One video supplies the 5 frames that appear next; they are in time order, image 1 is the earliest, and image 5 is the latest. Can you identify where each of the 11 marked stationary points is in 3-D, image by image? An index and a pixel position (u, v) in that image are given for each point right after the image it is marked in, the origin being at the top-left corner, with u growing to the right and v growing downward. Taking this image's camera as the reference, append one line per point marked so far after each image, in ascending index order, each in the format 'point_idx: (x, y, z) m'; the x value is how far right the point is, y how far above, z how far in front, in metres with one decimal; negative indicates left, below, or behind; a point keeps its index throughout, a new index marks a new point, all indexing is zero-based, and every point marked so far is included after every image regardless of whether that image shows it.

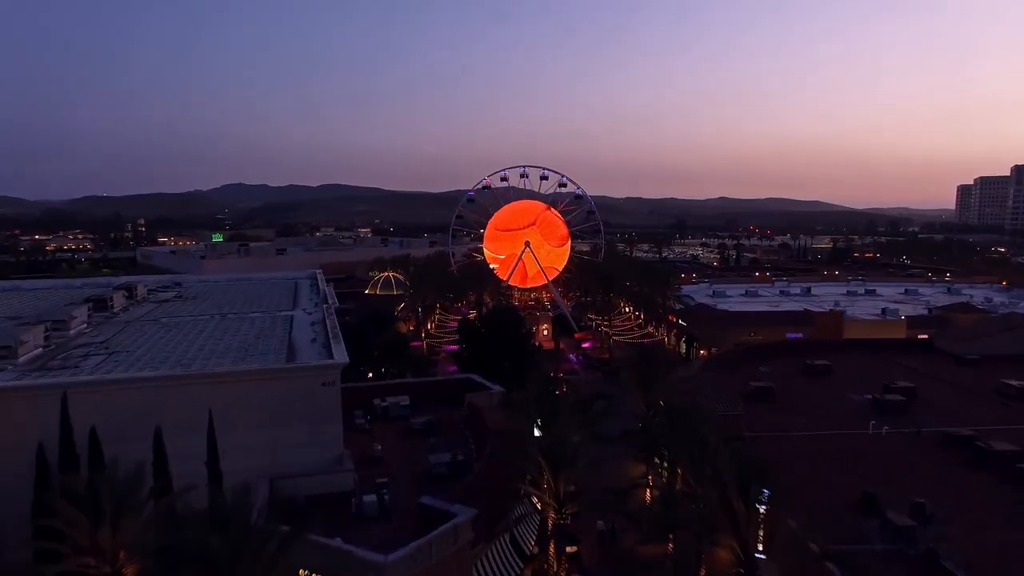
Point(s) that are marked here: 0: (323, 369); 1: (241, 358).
0: (-6.5, -2.9, +16.5) m
1: (-10.9, -2.8, +19.0) m
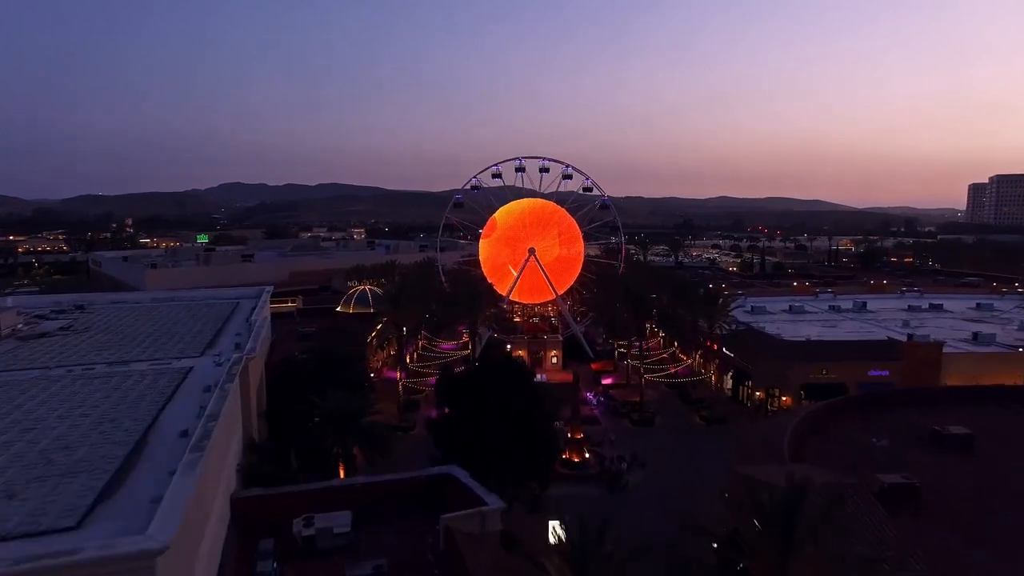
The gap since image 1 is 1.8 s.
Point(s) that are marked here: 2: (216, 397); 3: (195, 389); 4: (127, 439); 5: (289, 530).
0: (-6.4, -4.4, +7.7) m
1: (-10.7, -4.3, +10.2) m
2: (-9.0, -3.3, +14.5) m
3: (-10.9, -3.4, +16.3) m
4: (-10.3, -4.0, +12.8) m
5: (-6.6, -7.2, +14.2) m
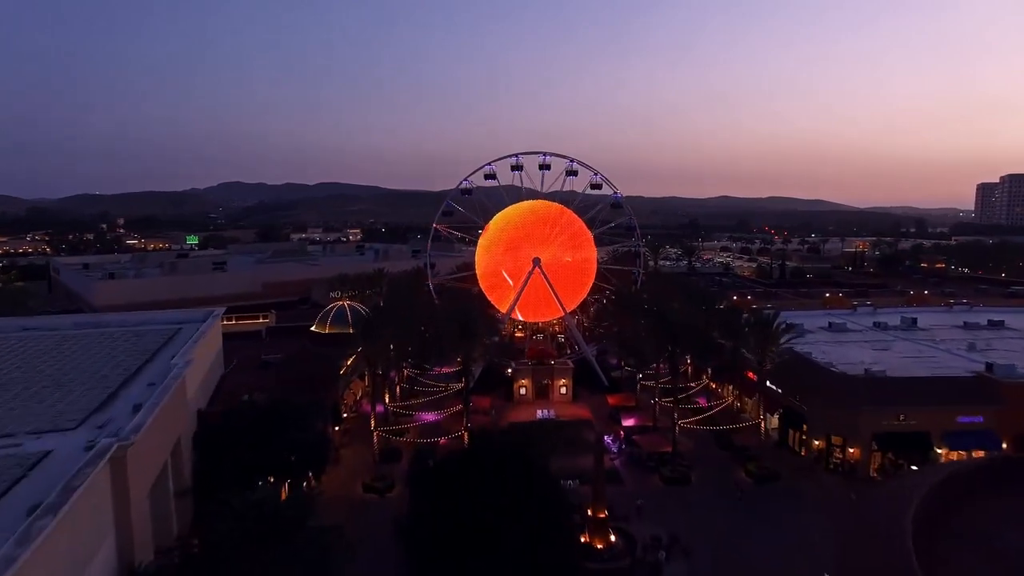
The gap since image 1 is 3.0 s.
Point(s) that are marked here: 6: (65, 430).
0: (-6.3, -5.8, +1.8) m
1: (-10.6, -5.7, +4.3) m
2: (-8.8, -4.6, +8.6) m
3: (-10.7, -4.8, +10.4) m
4: (-10.2, -5.3, +6.9) m
5: (-6.5, -8.5, +8.3) m
6: (-13.0, -4.1, +13.9) m
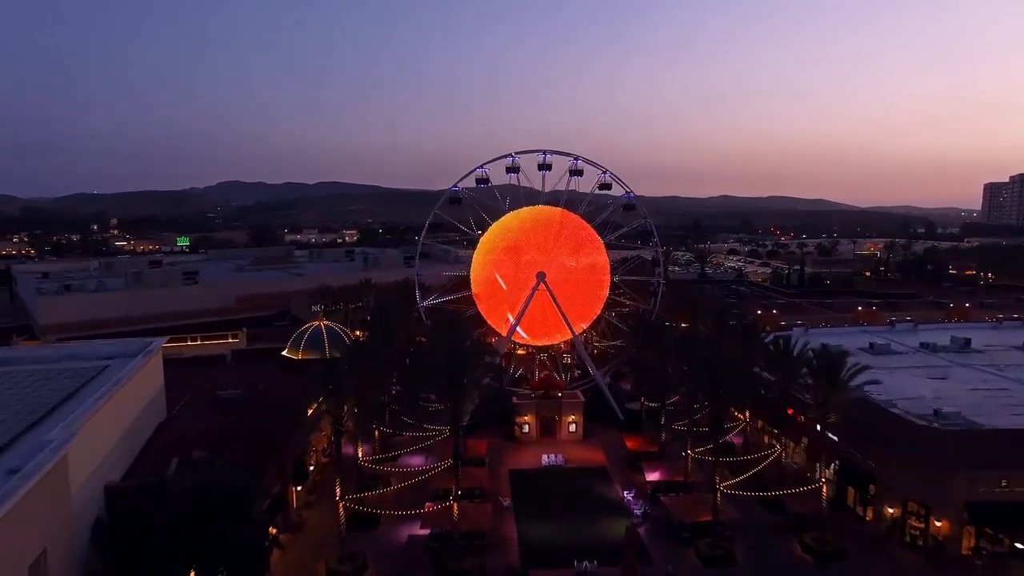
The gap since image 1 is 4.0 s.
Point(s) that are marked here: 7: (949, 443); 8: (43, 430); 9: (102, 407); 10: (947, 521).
0: (-6.2, -7.1, -3.1) m
1: (-10.5, -7.0, -0.5) m
2: (-8.8, -5.9, +3.7) m
3: (-10.7, -6.1, +5.5) m
4: (-10.1, -6.6, +2.0) m
5: (-6.4, -9.9, +3.5) m
6: (-12.9, -5.4, +9.1) m
7: (+17.6, -6.3, +19.3) m
8: (-14.6, -4.5, +15.1) m
9: (-13.9, -4.1, +16.4) m
10: (+17.7, -9.5, +19.3) m
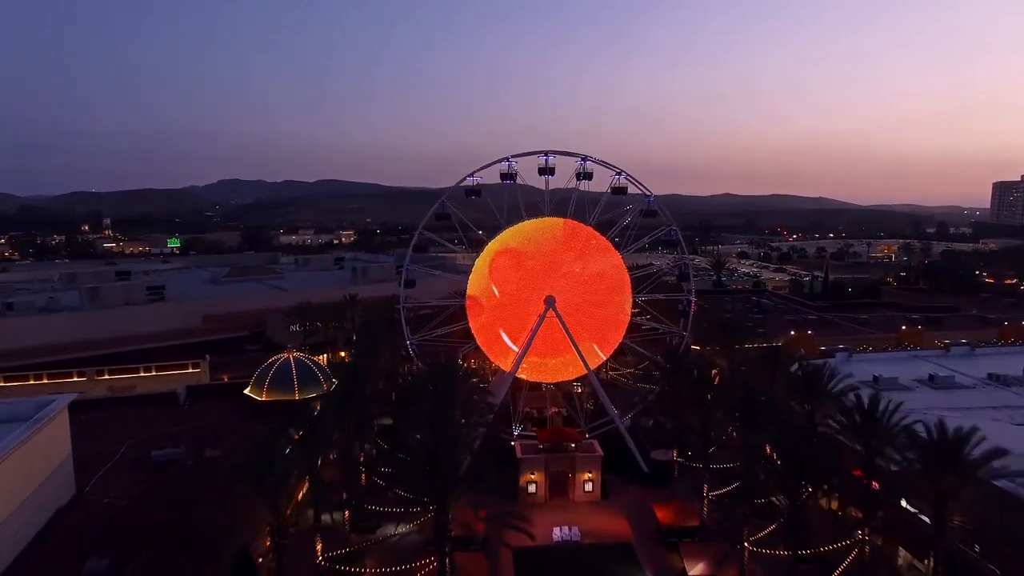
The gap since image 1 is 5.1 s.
0: (-6.0, -8.8, -8.2) m
1: (-10.3, -8.7, -5.7) m
2: (-8.6, -7.6, -1.4) m
3: (-10.5, -7.8, +0.4) m
4: (-9.9, -8.4, -3.1) m
5: (-6.3, -11.6, -1.7) m
6: (-12.7, -7.1, +3.9) m
7: (+17.8, -8.0, +14.1) m
8: (-14.4, -6.1, +9.9) m
9: (-13.7, -5.7, +11.3) m
10: (+17.9, -11.1, +14.2) m
